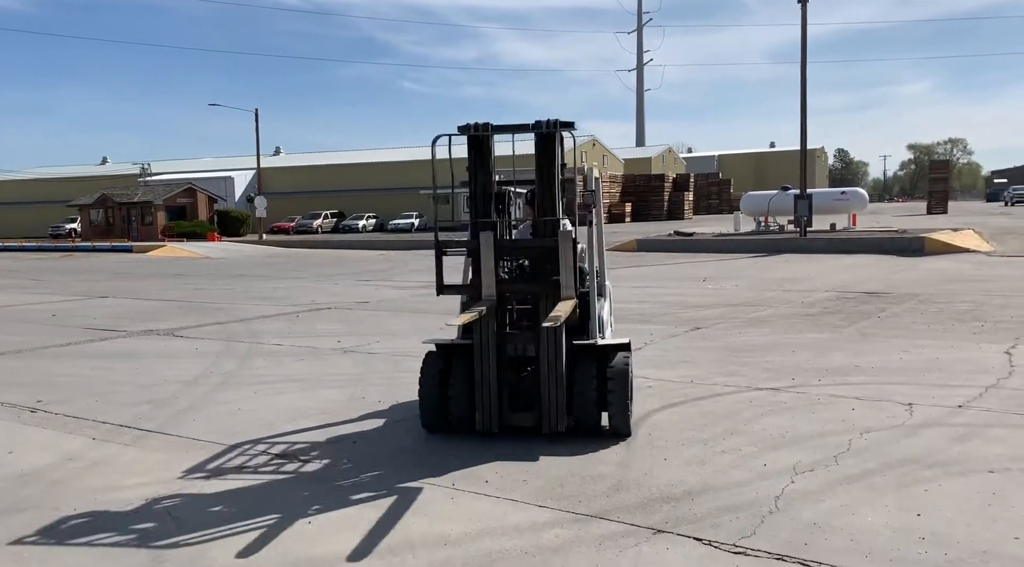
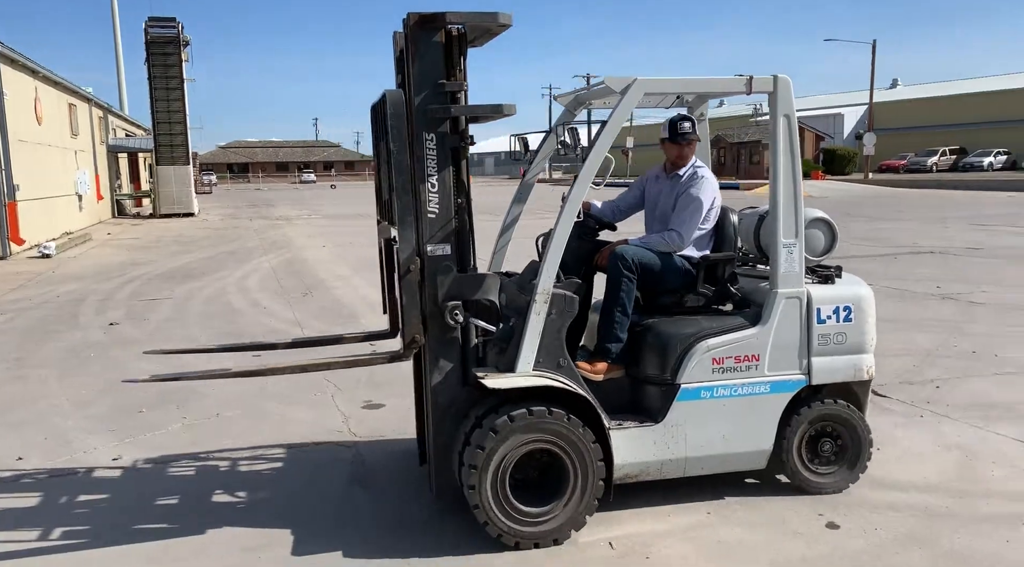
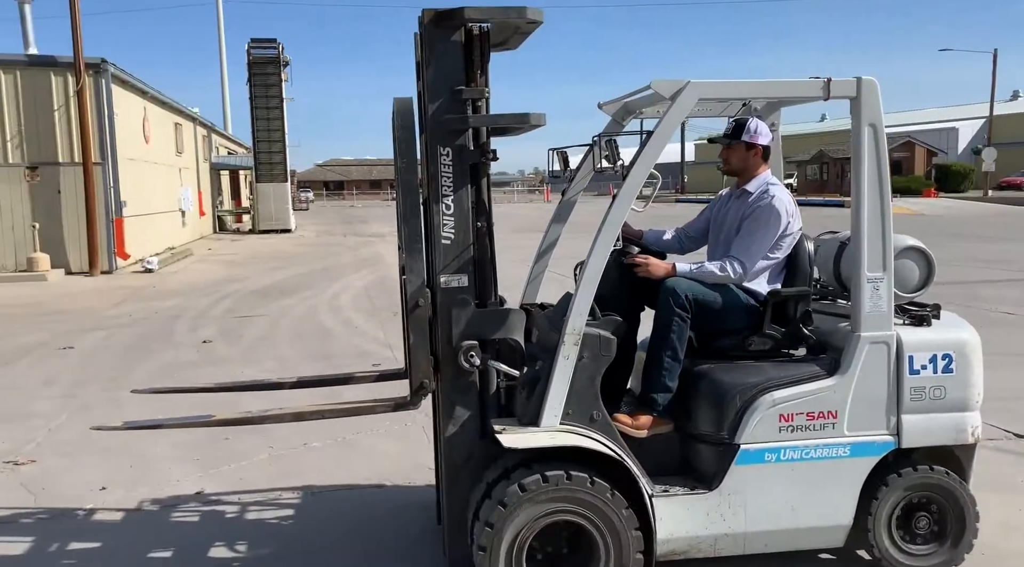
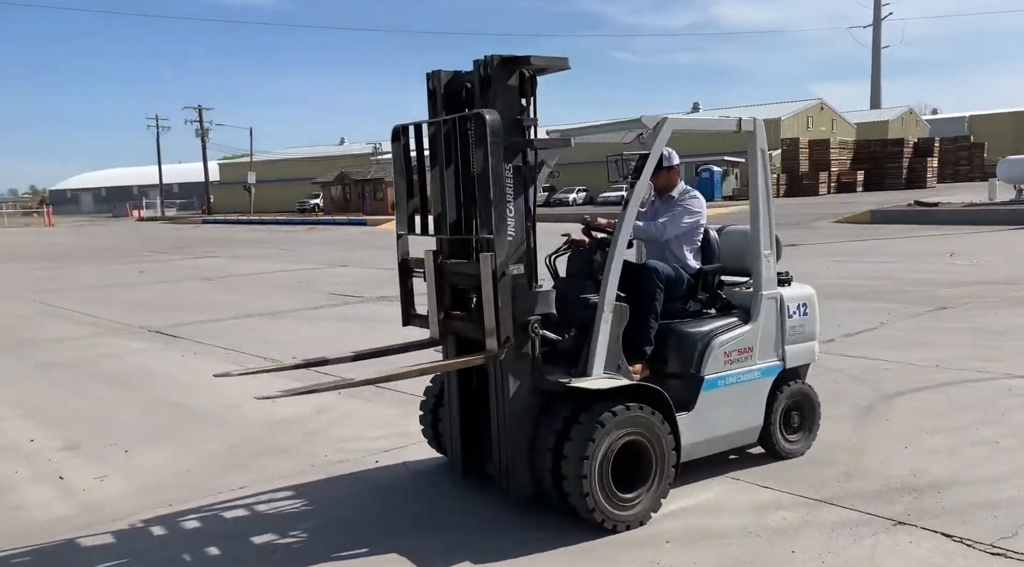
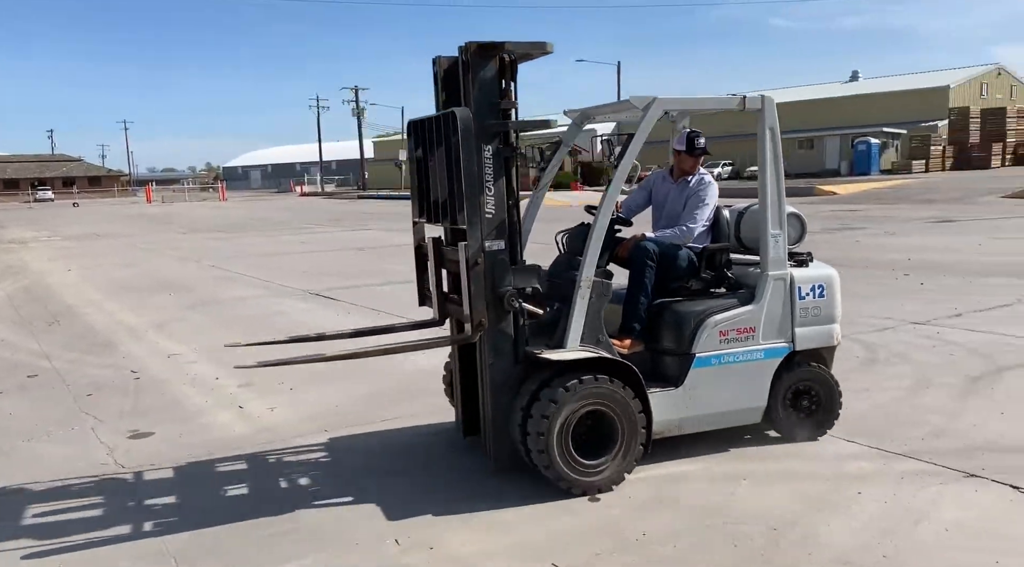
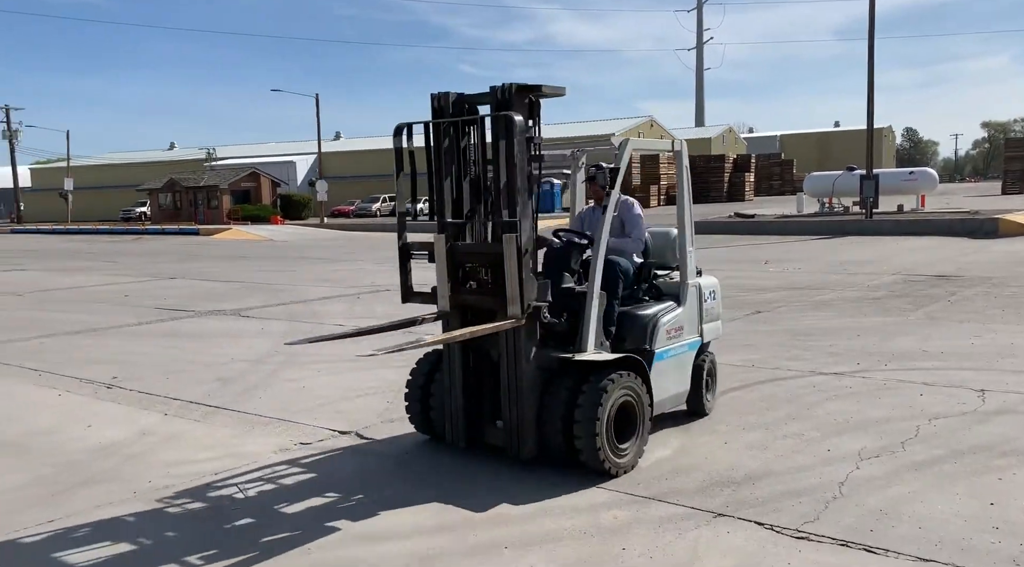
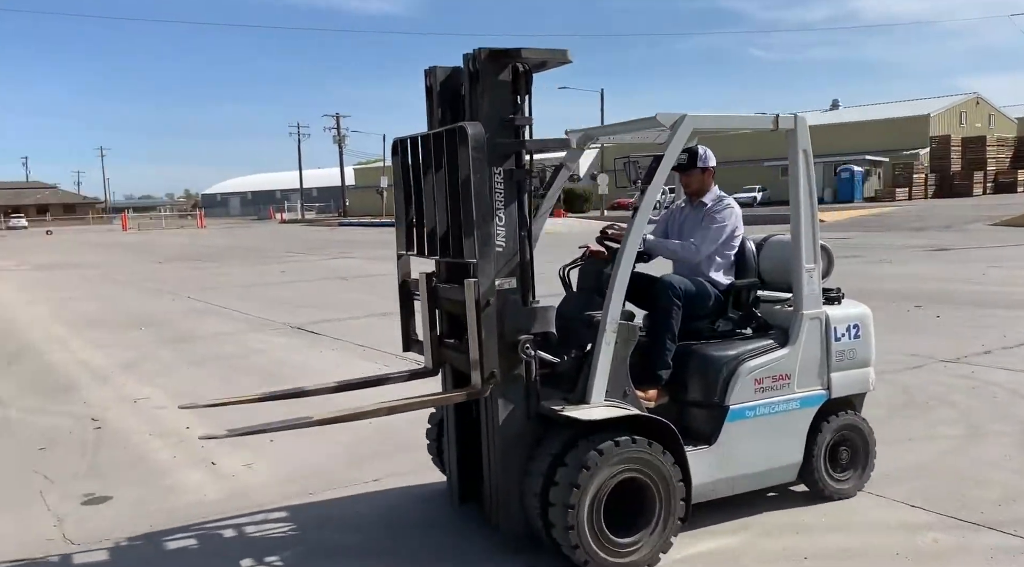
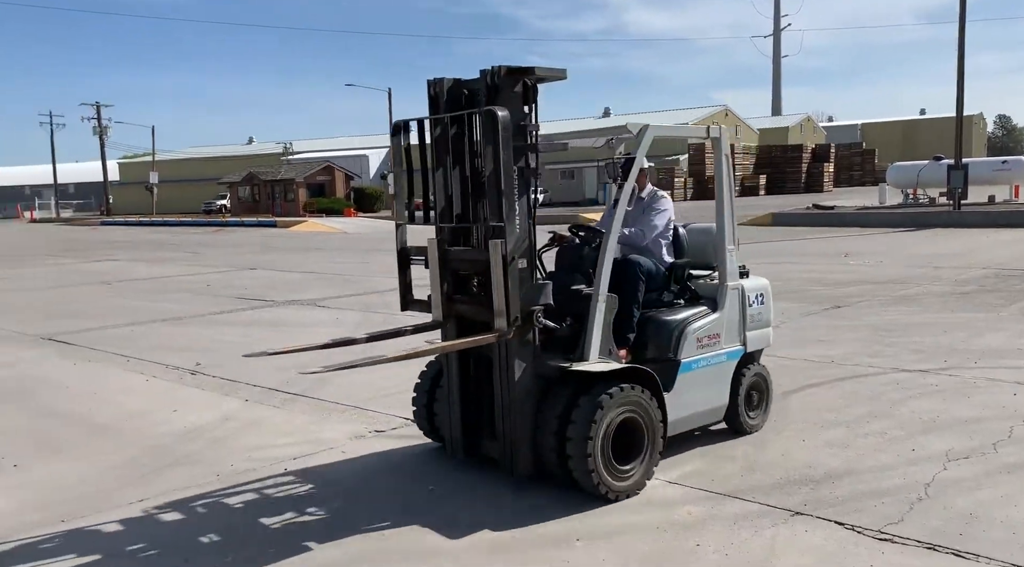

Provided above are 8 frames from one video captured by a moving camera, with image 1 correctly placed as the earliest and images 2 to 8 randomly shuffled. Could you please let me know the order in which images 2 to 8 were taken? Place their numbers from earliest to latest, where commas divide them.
6, 8, 4, 7, 3, 2, 5
